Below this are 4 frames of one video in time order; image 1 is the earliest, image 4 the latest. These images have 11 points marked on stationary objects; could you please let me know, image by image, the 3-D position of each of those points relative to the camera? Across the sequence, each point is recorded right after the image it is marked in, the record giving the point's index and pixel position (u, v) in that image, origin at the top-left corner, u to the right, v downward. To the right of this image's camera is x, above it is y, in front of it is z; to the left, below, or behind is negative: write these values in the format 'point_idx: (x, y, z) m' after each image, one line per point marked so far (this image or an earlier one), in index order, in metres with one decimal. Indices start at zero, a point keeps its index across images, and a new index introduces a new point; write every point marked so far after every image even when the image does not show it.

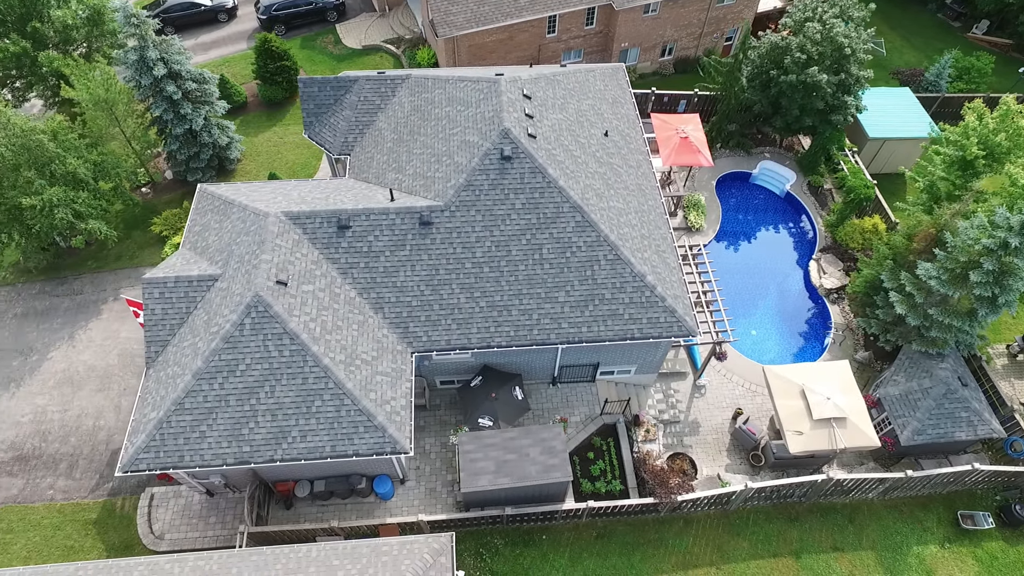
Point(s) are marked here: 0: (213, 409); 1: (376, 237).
0: (-8.3, -3.4, +17.0) m
1: (-4.2, +1.6, +19.1) m
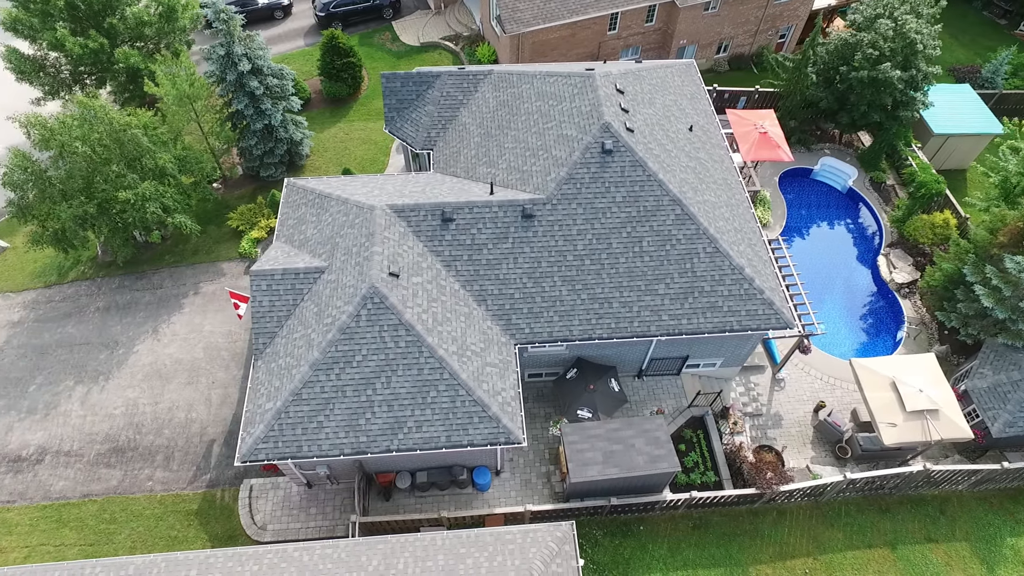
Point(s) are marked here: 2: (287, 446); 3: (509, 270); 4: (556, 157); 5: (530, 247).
0: (-5.1, -3.1, +17.1) m
1: (-1.0, +1.8, +19.2) m
2: (-6.3, -4.4, +17.0) m
3: (-0.1, +0.6, +19.3) m
4: (+1.4, +4.3, +19.9) m
5: (+0.6, +1.3, +19.3) m
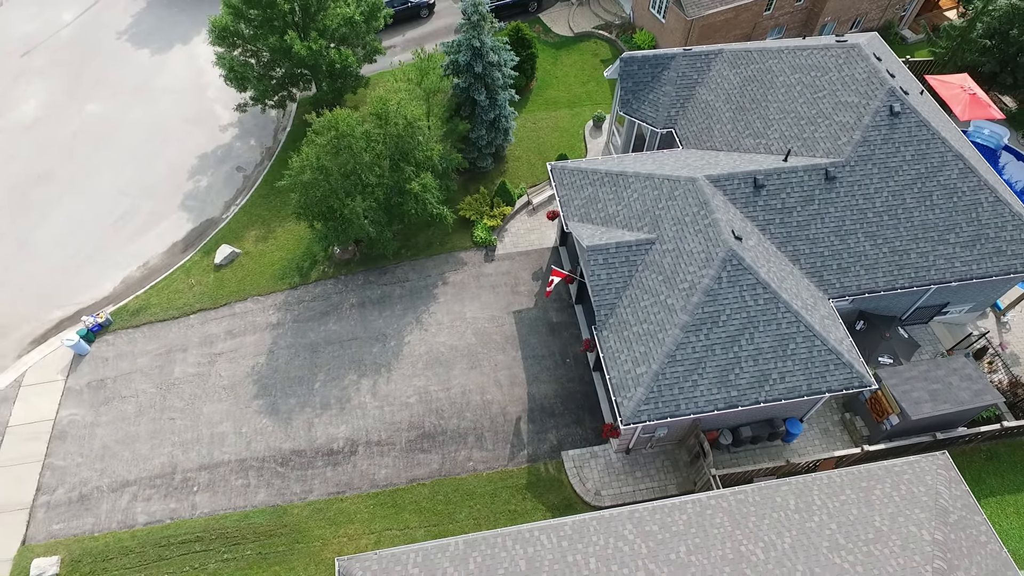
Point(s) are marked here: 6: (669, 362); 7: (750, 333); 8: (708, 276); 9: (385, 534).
0: (+5.6, -2.1, +18.1) m
1: (+9.2, +3.1, +20.4) m
2: (+4.6, -3.5, +17.9) m
3: (+10.3, +2.0, +20.4) m
4: (+11.5, +5.8, +21.2) m
5: (+10.9, +2.7, +20.5) m
6: (+4.6, -2.2, +17.9) m
7: (+7.1, -1.4, +18.3) m
8: (+5.9, +0.4, +18.2) m
9: (-4.2, -8.0, +19.9) m
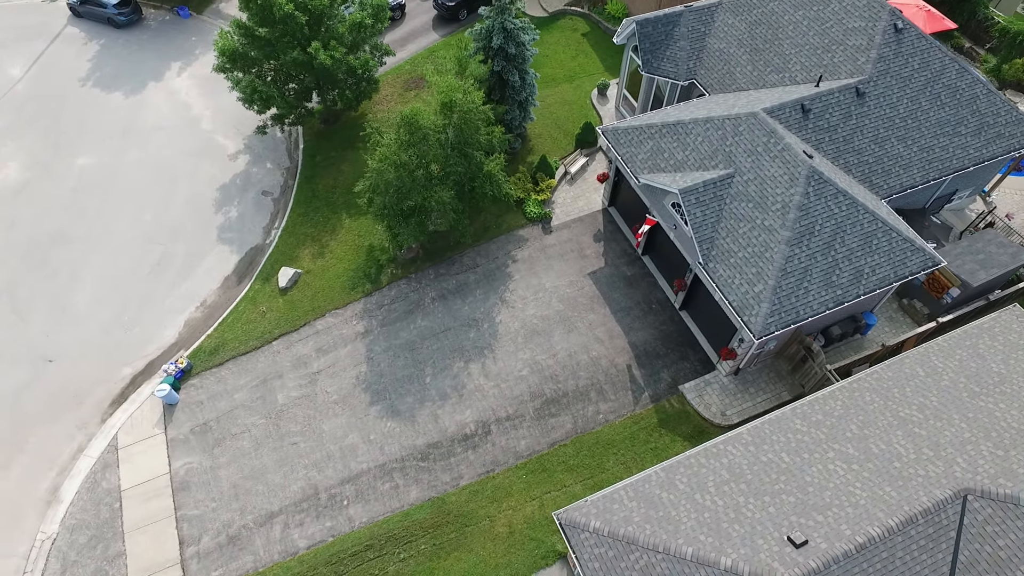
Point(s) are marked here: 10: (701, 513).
0: (+9.8, +0.7, +20.1) m
1: (+11.9, +6.5, +22.8) m
2: (+9.0, -0.9, +19.7) m
3: (+13.1, +5.6, +23.0) m
4: (+13.5, +9.5, +23.9) m
5: (+13.6, +6.4, +23.1) m
6: (+8.8, +0.4, +19.8) m
7: (+11.0, +1.7, +20.4) m
8: (+9.5, +3.1, +20.2) m
9: (+1.2, -7.1, +20.7) m
10: (+5.0, -5.9, +15.9) m
